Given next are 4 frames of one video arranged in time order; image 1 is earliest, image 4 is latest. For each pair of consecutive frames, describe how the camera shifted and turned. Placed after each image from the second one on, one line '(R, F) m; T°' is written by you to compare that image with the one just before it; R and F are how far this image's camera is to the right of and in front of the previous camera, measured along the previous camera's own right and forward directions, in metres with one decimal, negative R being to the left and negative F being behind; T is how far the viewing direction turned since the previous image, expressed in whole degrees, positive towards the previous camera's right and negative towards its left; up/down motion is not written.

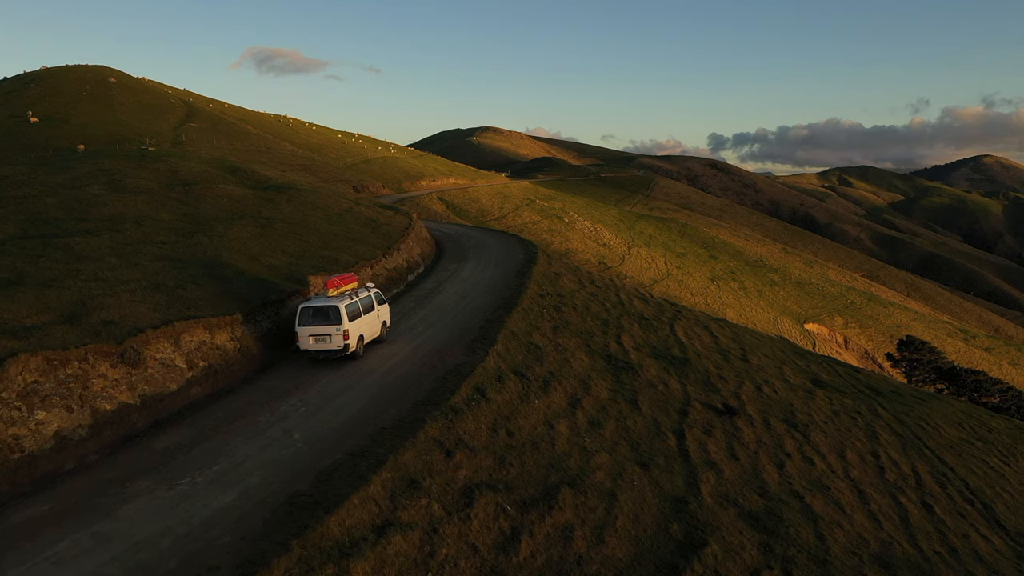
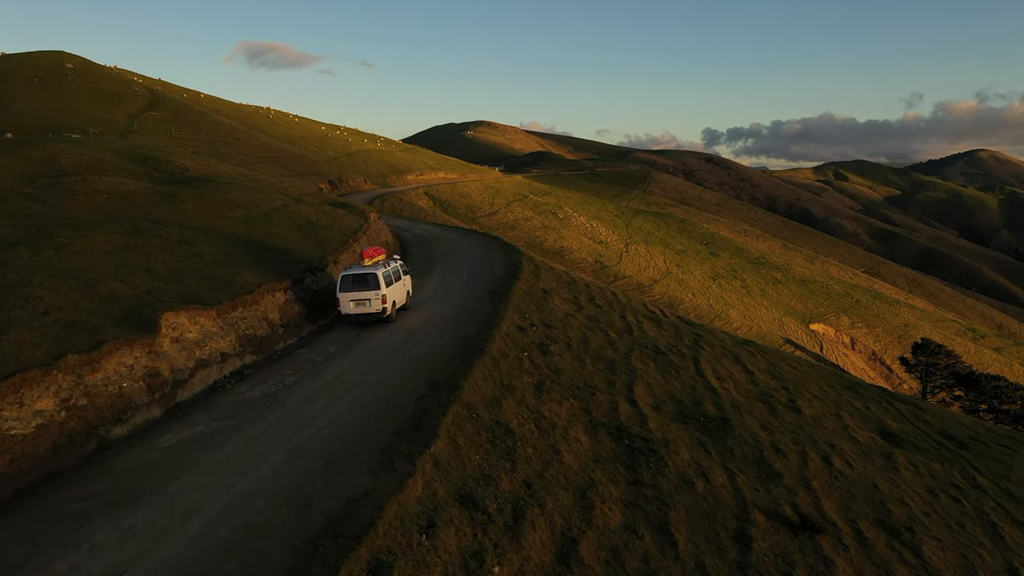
(+0.6, +7.1) m; 0°
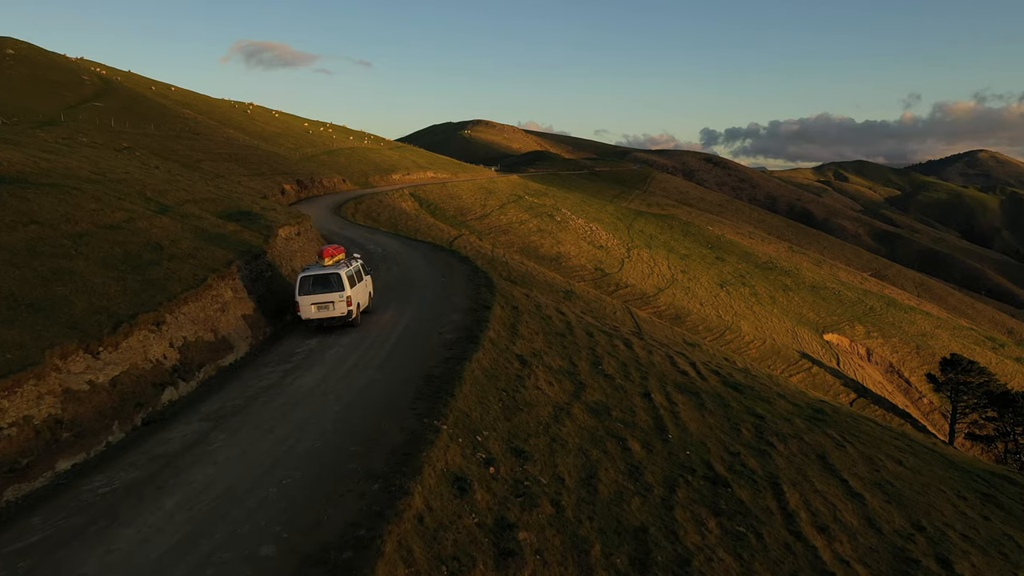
(+0.7, +9.4) m; 0°
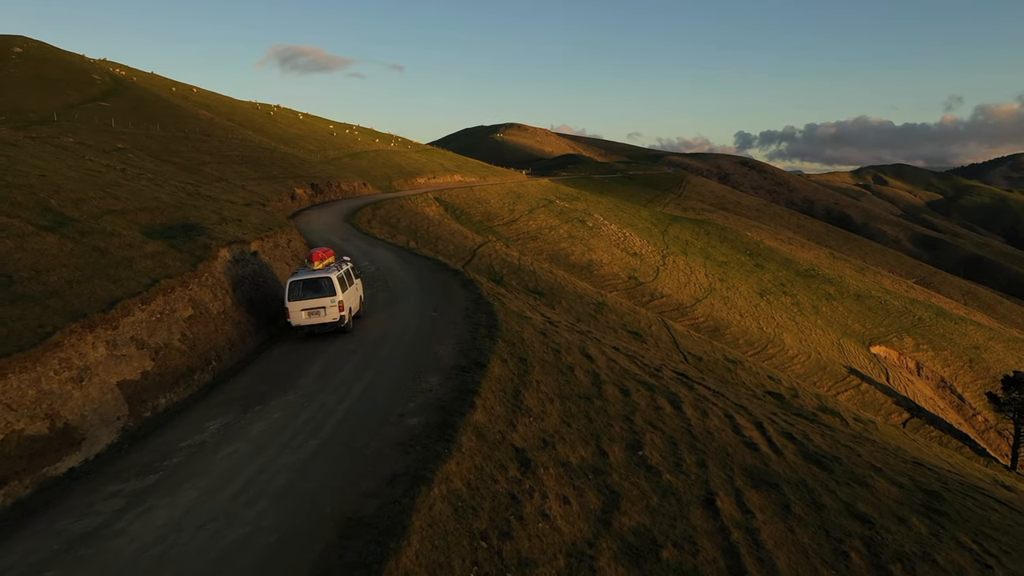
(+0.4, +5.3) m; -2°
